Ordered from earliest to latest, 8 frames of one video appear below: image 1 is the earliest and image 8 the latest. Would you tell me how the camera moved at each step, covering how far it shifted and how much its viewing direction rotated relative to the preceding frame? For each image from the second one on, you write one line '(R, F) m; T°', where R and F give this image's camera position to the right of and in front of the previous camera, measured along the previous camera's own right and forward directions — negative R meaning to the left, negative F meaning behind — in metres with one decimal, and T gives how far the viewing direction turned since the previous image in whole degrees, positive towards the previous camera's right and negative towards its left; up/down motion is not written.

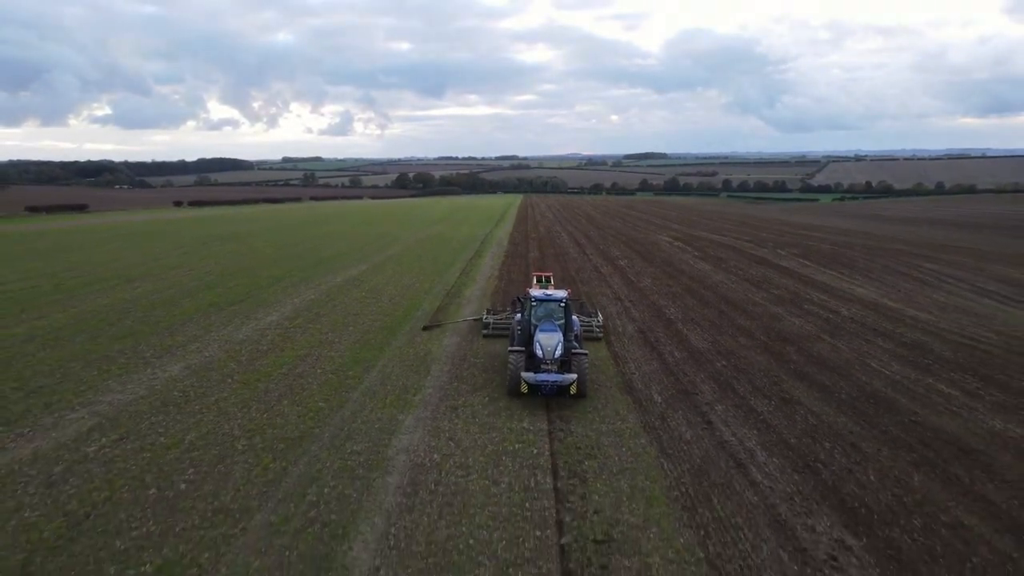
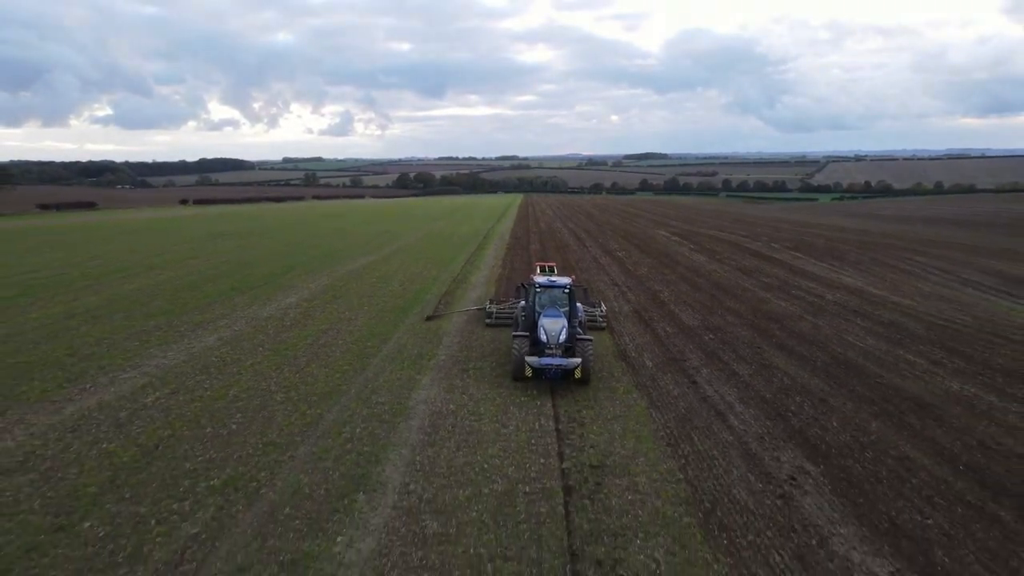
(-0.1, -1.2) m; 0°
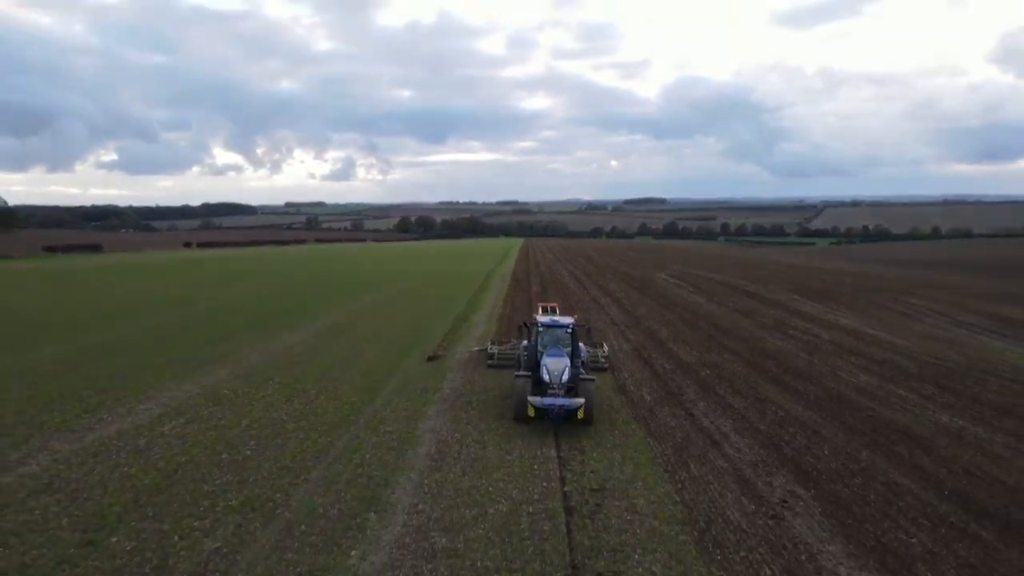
(0.0, -0.5) m; 0°
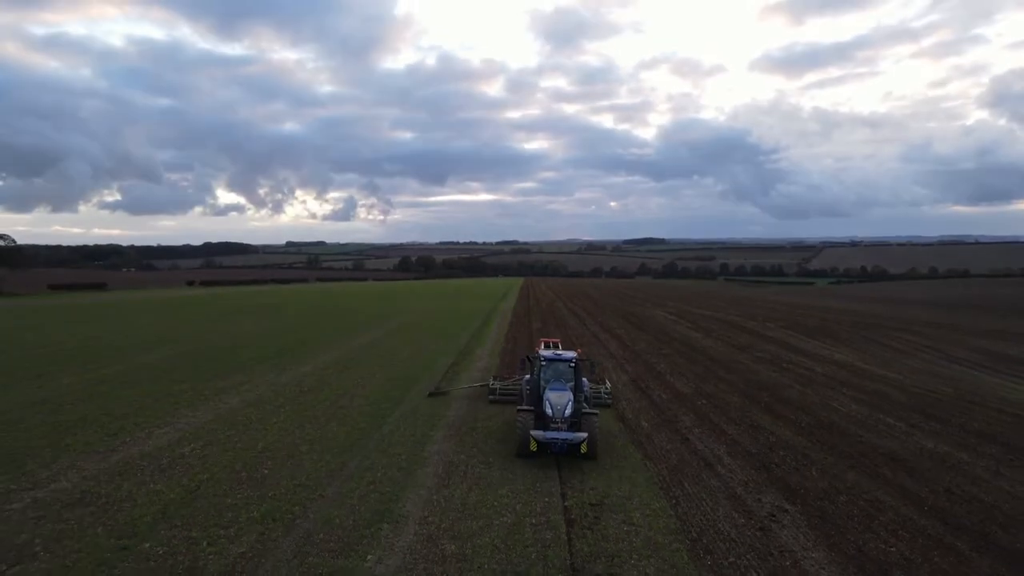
(0.0, -0.6) m; 0°
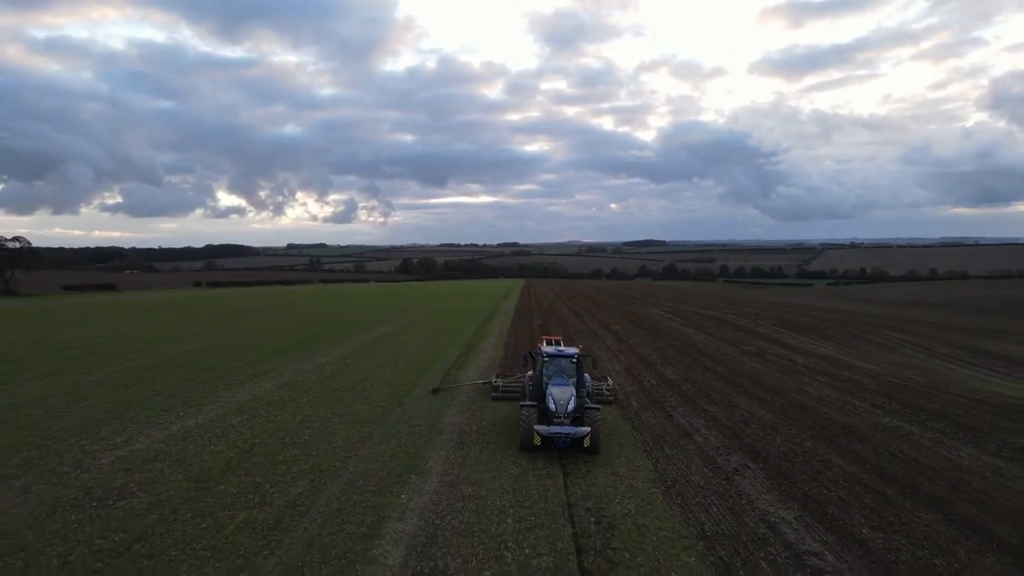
(-0.1, -1.7) m; 0°
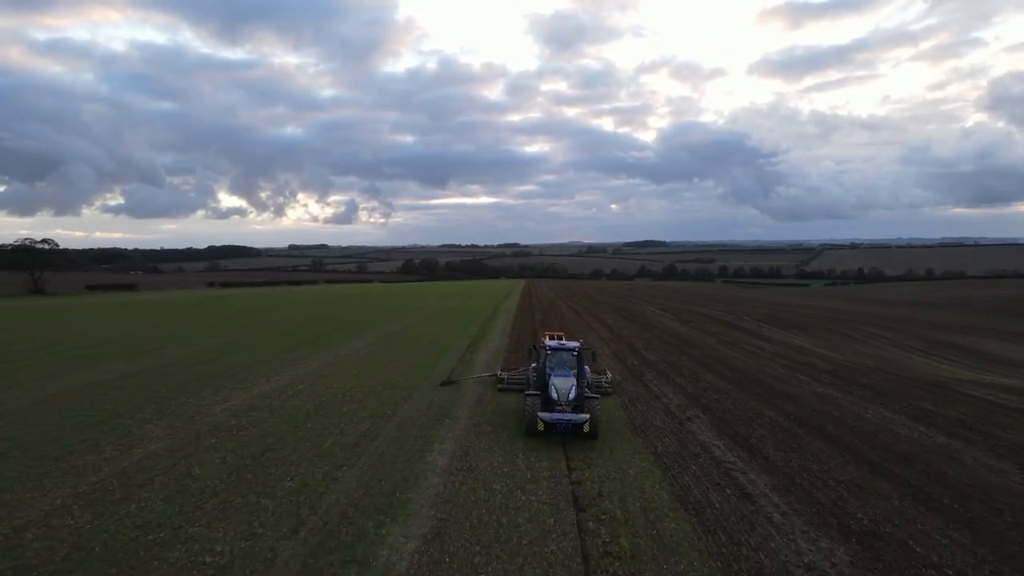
(-0.1, -2.7) m; 0°
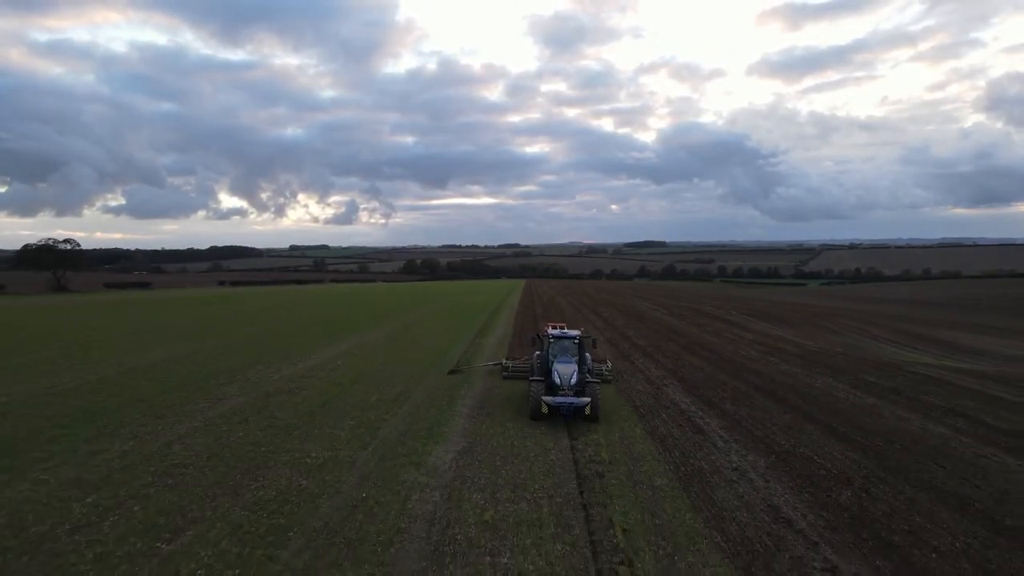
(-0.2, -3.3) m; 0°
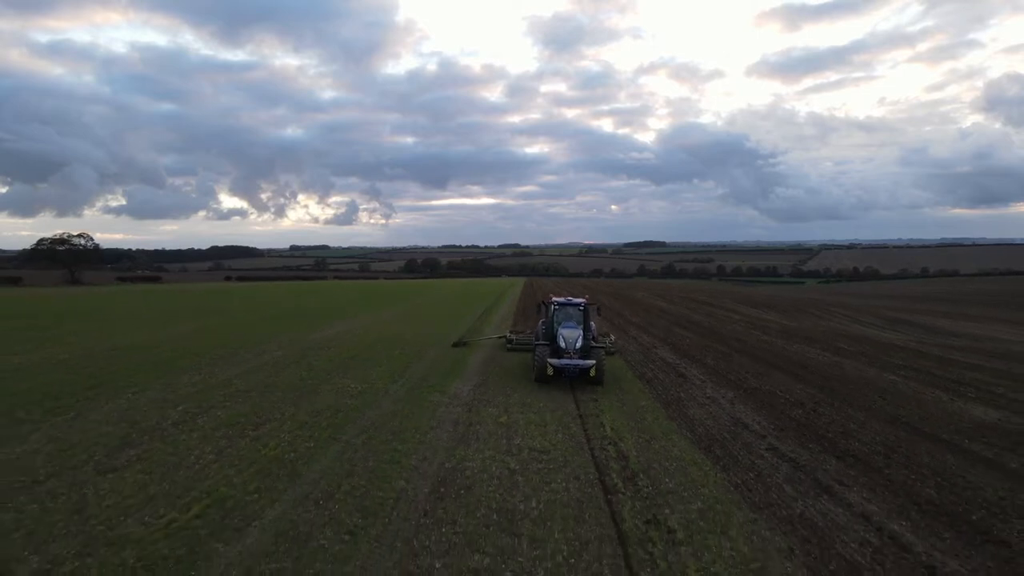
(-0.1, -2.1) m; 0°
